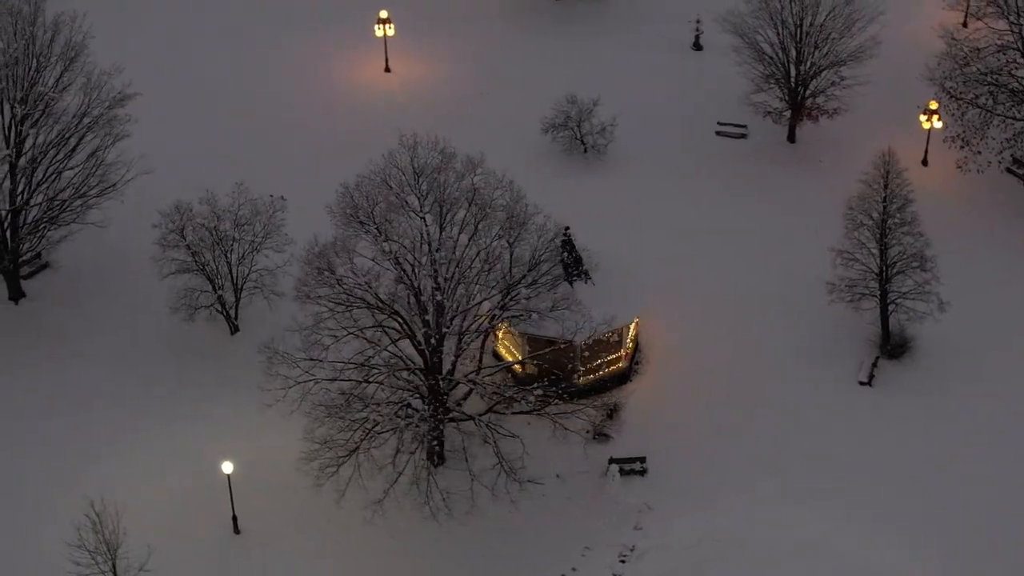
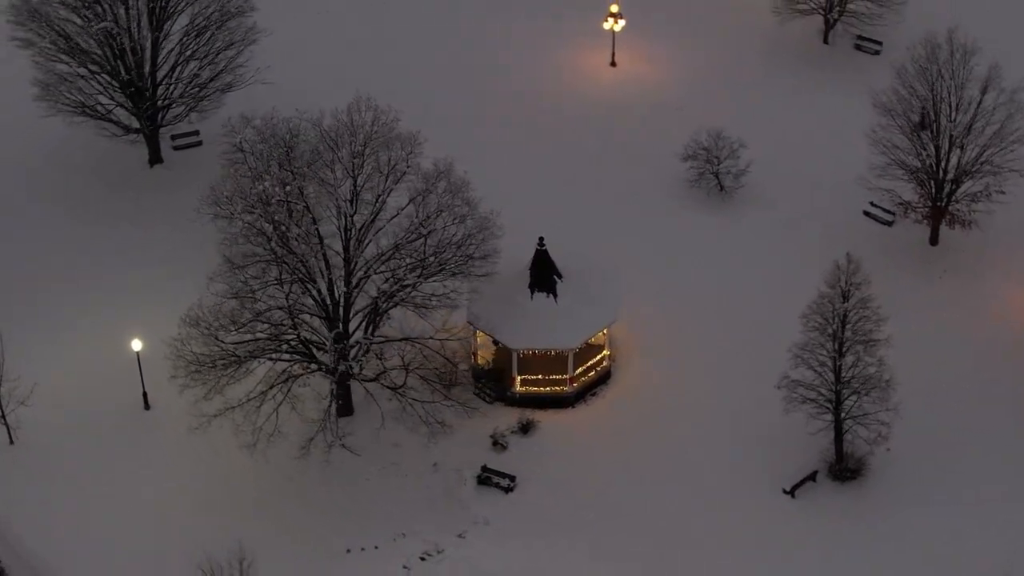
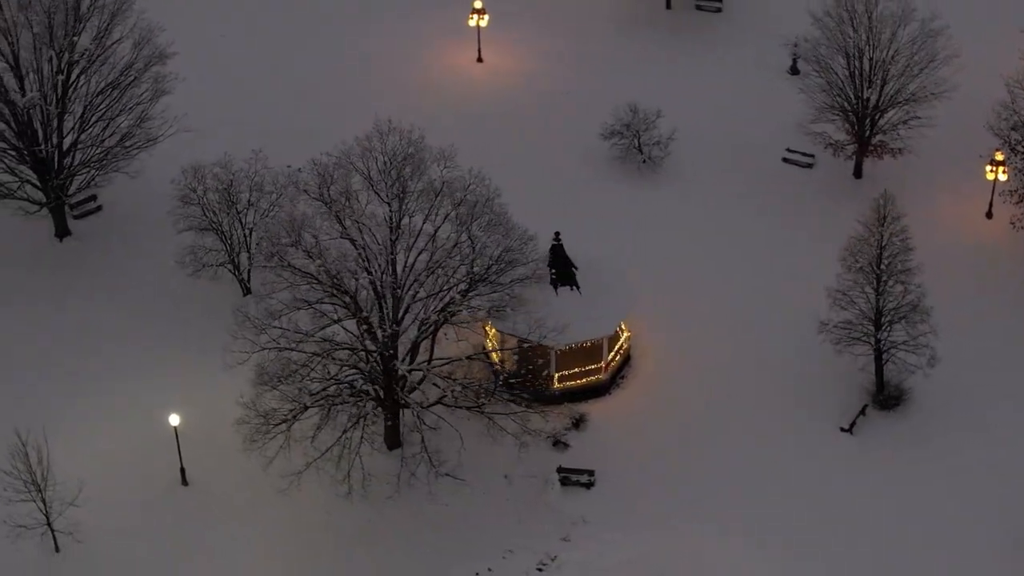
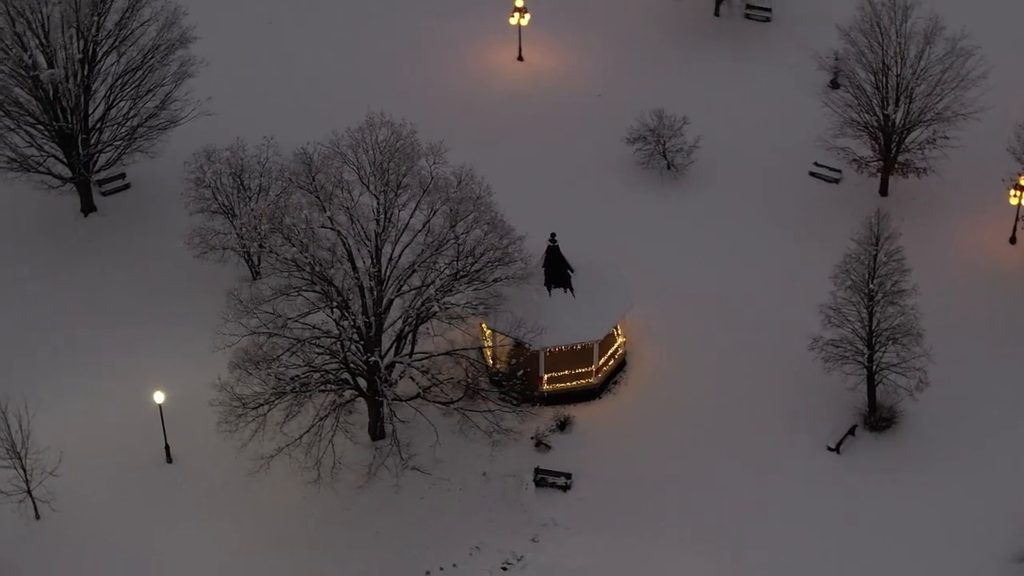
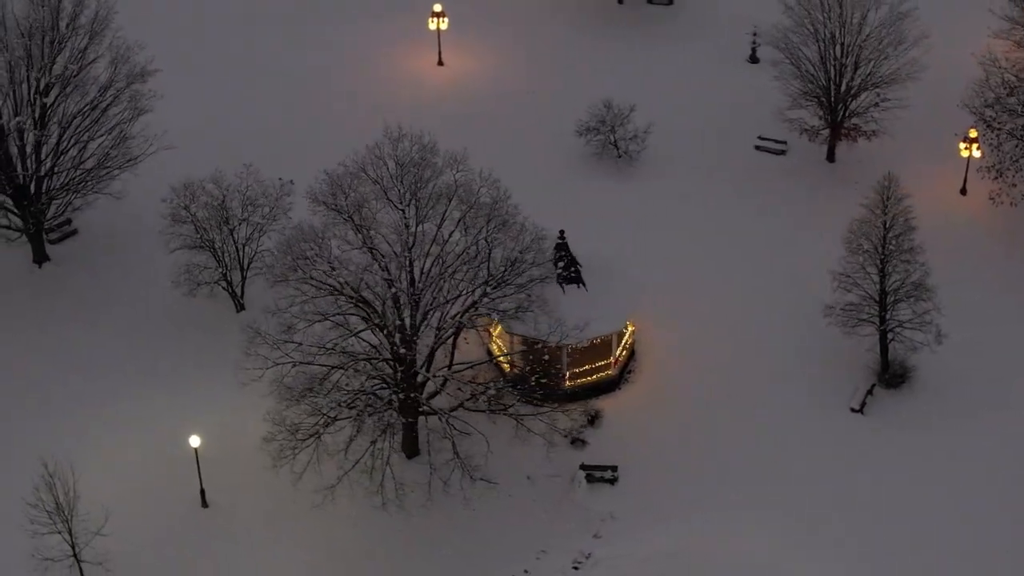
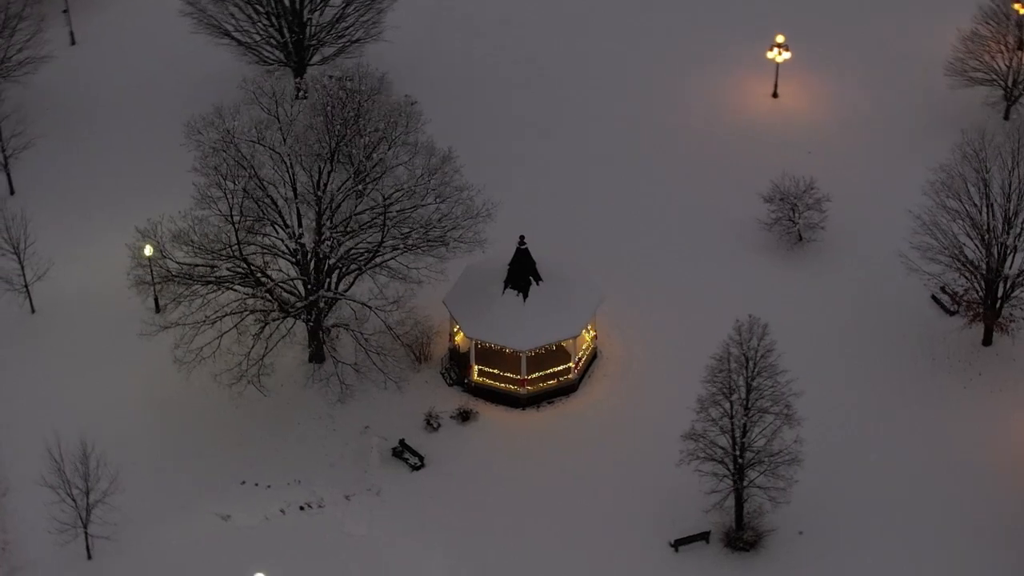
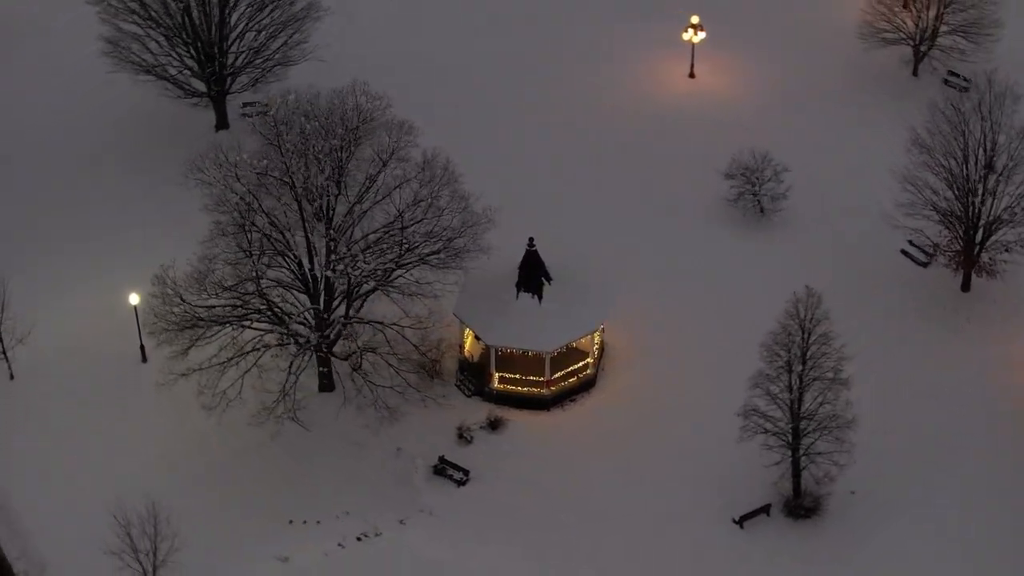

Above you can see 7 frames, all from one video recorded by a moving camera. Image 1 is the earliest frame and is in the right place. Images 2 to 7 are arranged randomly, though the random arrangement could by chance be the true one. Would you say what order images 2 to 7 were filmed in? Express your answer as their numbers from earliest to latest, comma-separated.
5, 3, 4, 2, 7, 6
